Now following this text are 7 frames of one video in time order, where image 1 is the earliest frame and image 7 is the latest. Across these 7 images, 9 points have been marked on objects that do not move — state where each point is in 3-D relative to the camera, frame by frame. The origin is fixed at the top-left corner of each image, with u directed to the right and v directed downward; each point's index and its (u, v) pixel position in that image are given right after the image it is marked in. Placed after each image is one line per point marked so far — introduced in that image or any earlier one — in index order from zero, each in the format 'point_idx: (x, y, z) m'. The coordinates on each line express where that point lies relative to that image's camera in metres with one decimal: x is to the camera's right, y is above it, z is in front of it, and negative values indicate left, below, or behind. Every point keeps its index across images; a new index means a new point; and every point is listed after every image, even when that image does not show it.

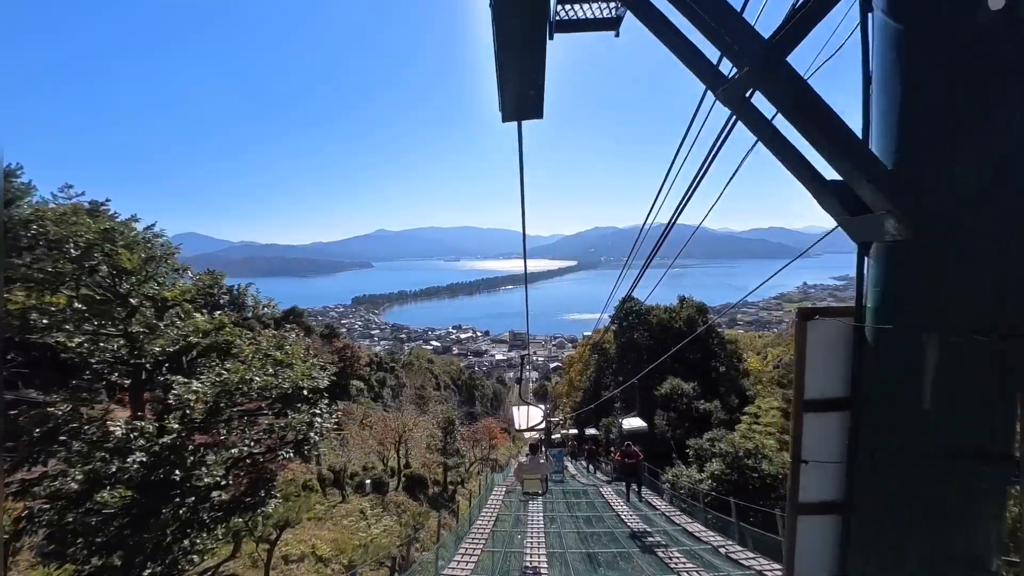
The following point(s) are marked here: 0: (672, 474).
0: (+4.5, -4.9, +12.2) m
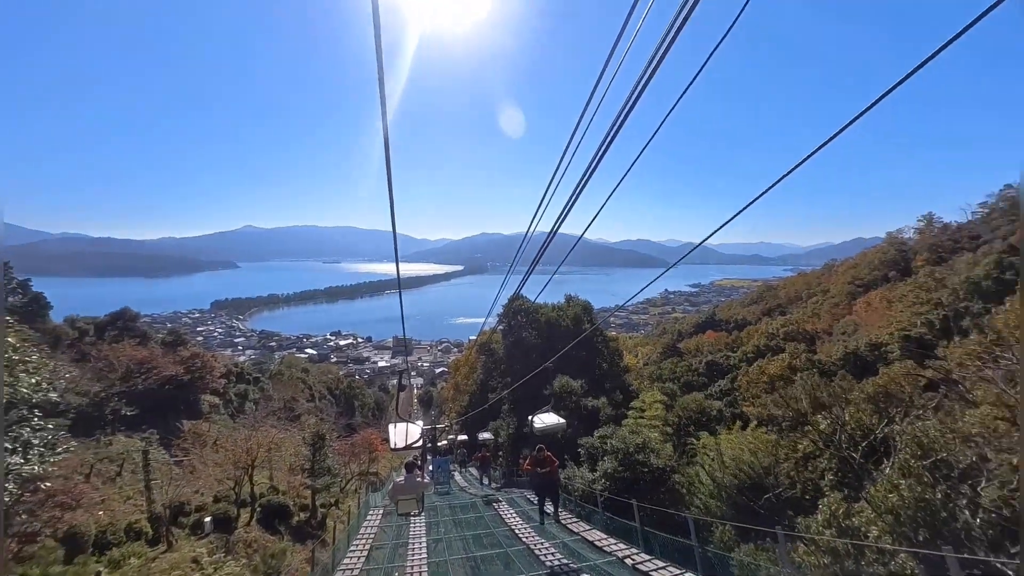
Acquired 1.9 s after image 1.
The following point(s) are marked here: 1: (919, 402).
0: (+1.6, -4.8, +11.9) m
1: (+10.8, -3.0, +12.4) m
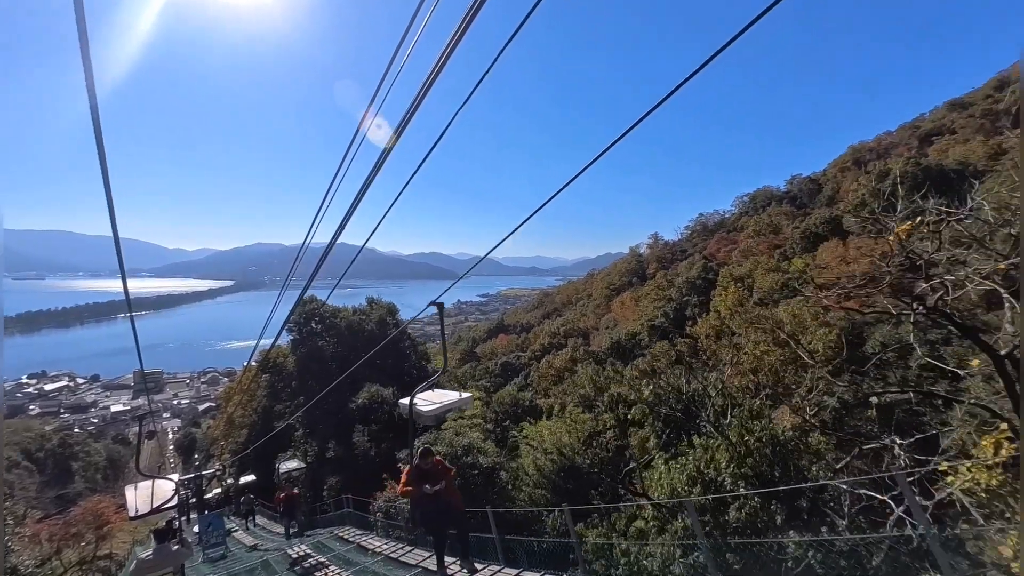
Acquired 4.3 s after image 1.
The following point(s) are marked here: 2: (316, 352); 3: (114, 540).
0: (-2.8, -4.7, +10.4) m
1: (+5.3, -2.7, +14.8) m
2: (-8.3, -2.7, +19.8) m
3: (-15.9, -10.0, +18.7) m
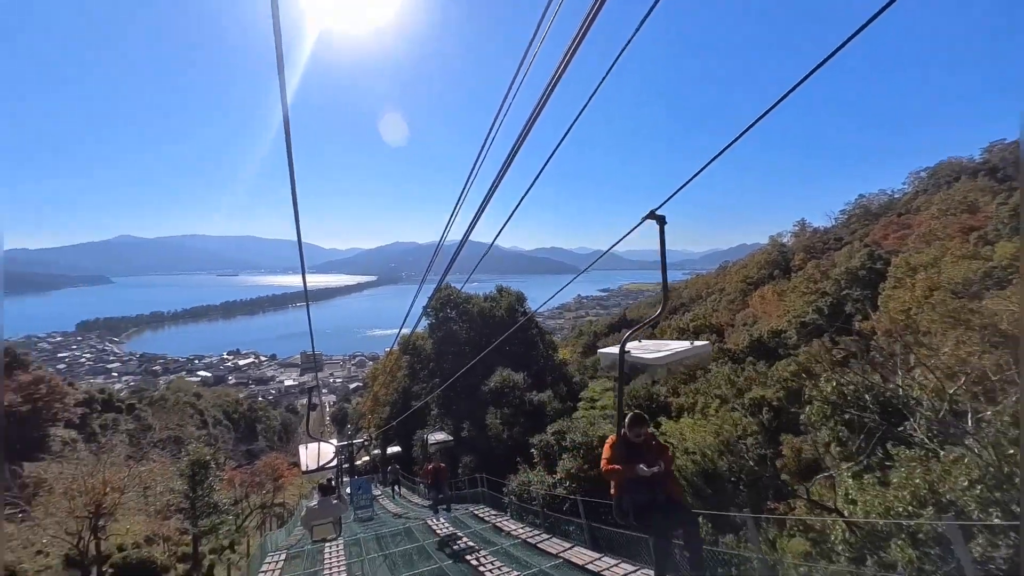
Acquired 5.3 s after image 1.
0: (+0.1, -4.4, +10.5) m
1: (+9.1, -2.3, +12.6) m
2: (-2.8, -2.2, +20.9) m
3: (-10.5, -9.5, +21.8) m
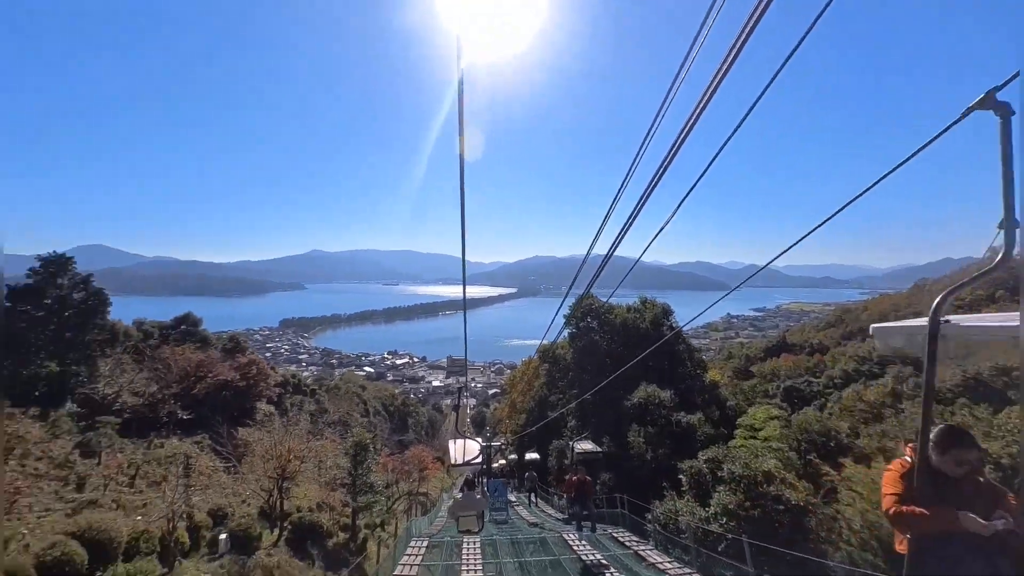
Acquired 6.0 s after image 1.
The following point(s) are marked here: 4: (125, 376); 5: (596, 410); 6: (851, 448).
0: (+3.1, -4.6, +9.6) m
1: (+12.3, -2.8, +9.0) m
2: (+3.3, -2.6, +20.4) m
3: (-4.0, -9.7, +23.4) m
4: (-15.5, -3.6, +18.7) m
5: (+3.1, -4.5, +17.3) m
6: (+8.4, -4.0, +11.7) m
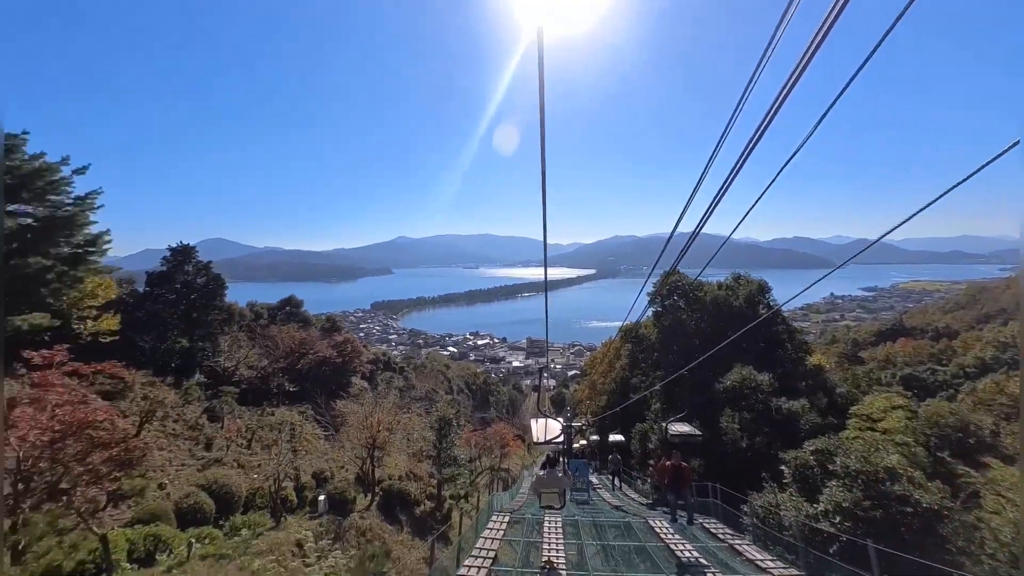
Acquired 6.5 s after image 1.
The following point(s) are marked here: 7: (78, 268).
0: (+4.7, -4.1, +8.9) m
1: (+13.6, -2.3, +6.7) m
2: (+6.7, -1.7, +19.4) m
3: (0.0, -8.8, +23.9) m
4: (-12.1, -2.8, +20.9) m
5: (+6.0, -3.7, +16.5) m
6: (+10.2, -3.4, +10.0) m
7: (-11.4, +0.5, +12.3) m
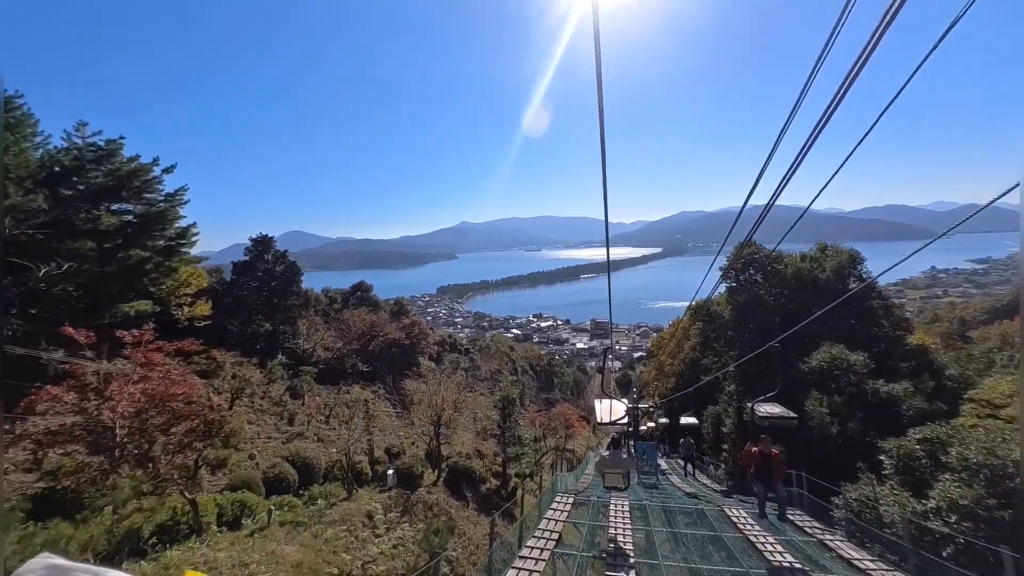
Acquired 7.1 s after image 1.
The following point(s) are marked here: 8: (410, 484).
0: (+5.8, -3.5, +8.1) m
1: (+14.4, -1.7, +4.7) m
2: (+9.2, -0.7, +18.2) m
3: (+3.3, -7.7, +23.7) m
4: (-9.2, -2.2, +22.2) m
5: (+8.1, -2.9, +15.5) m
6: (+11.5, -2.7, +8.4) m
7: (-9.8, +0.9, +13.4) m
8: (-2.7, -5.2, +12.3) m
